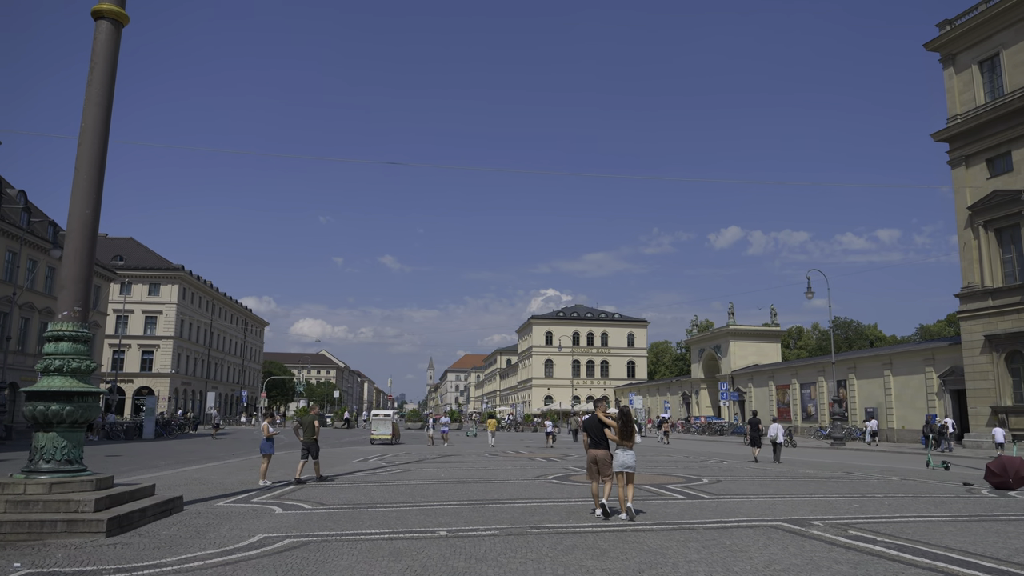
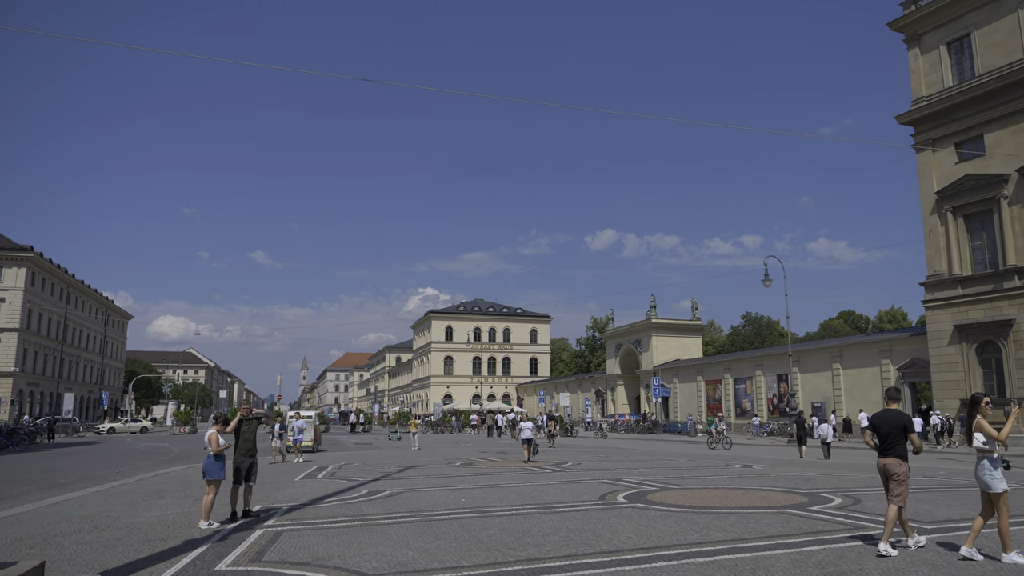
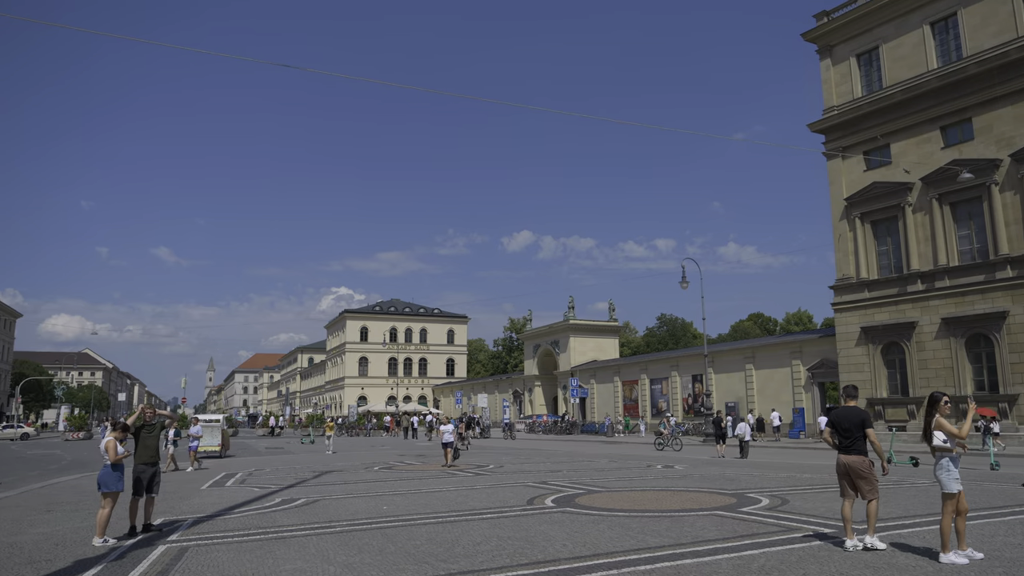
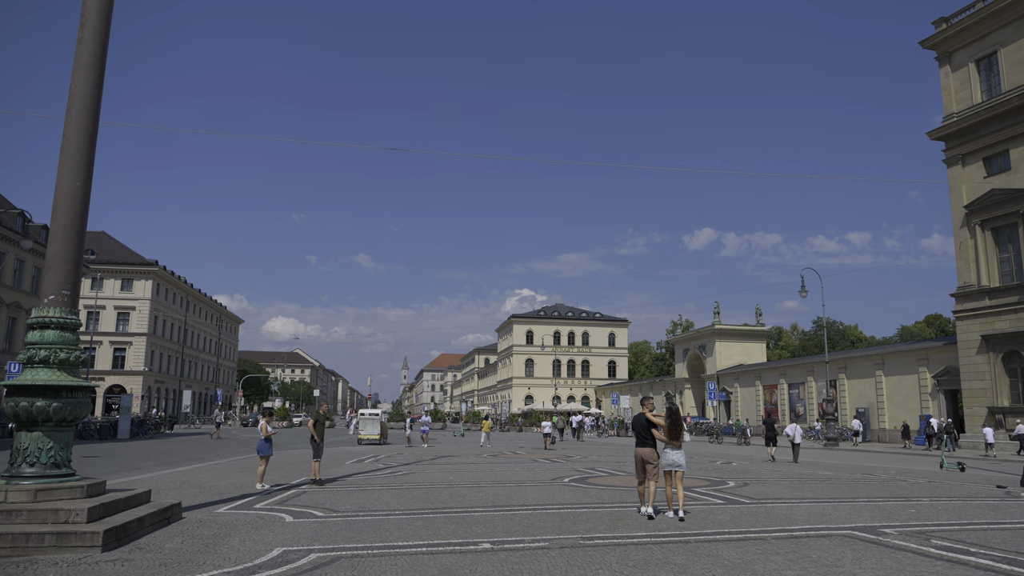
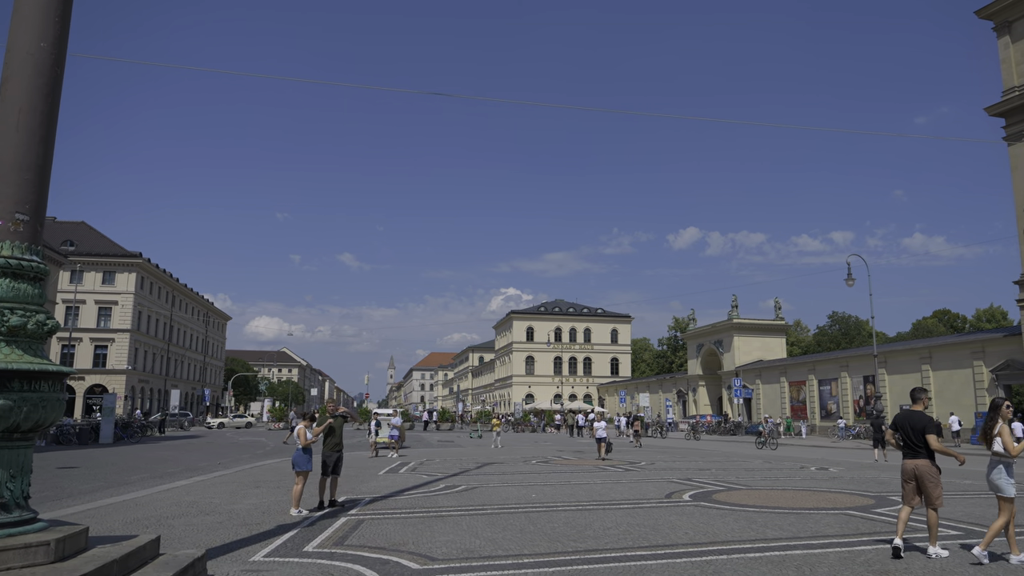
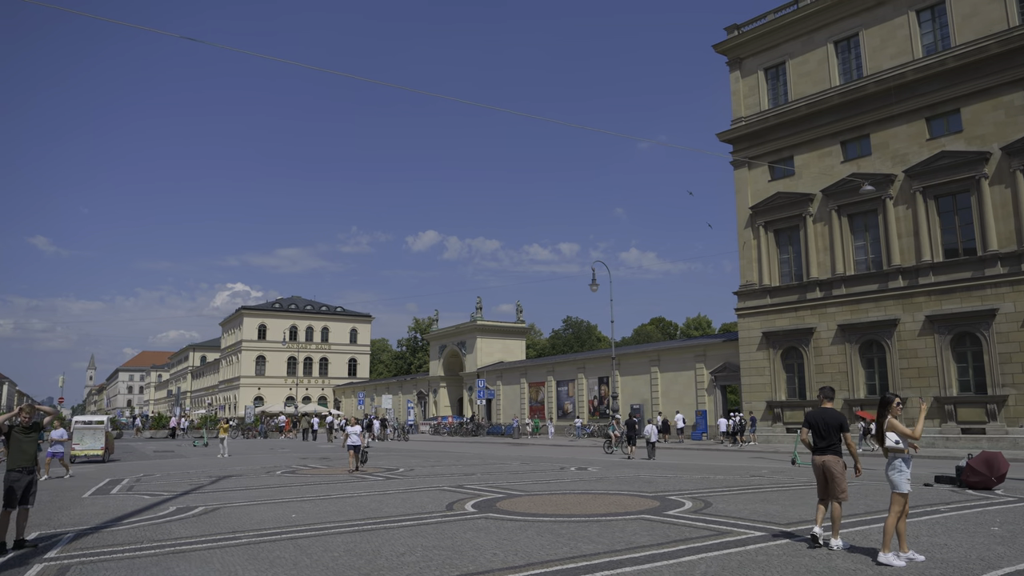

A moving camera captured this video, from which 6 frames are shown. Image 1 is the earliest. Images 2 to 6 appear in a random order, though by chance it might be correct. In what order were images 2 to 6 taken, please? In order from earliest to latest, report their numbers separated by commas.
4, 5, 2, 3, 6
